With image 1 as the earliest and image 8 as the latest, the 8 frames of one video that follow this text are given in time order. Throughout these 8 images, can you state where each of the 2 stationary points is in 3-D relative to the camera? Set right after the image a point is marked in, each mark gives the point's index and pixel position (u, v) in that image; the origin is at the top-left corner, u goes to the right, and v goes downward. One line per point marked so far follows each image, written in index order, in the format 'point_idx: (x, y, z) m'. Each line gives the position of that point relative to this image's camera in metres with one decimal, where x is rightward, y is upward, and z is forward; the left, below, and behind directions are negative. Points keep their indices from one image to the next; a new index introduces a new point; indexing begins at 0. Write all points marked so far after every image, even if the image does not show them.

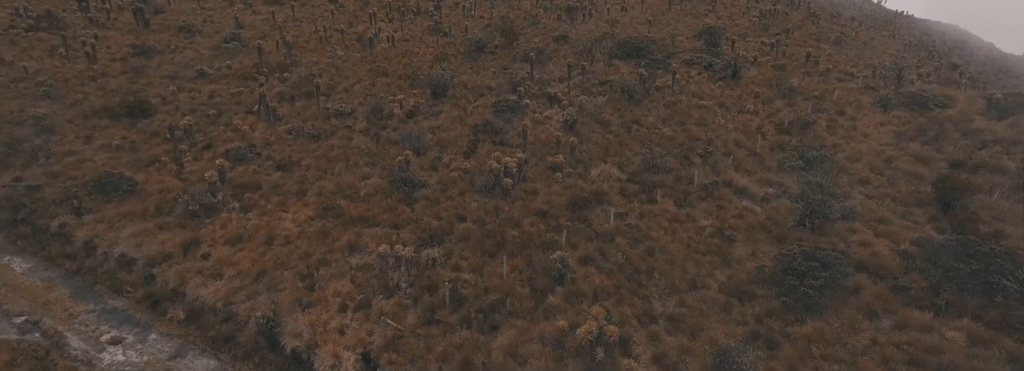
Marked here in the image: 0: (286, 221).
0: (-7.1, -1.1, +17.6) m
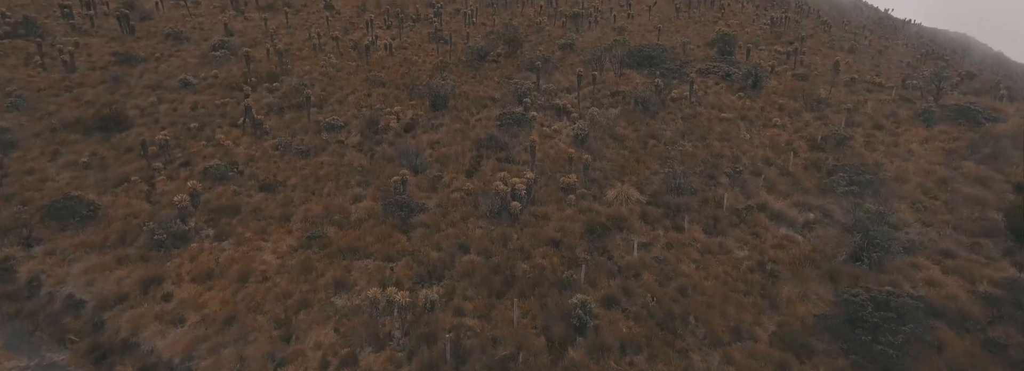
0: (-6.8, -1.8, +15.5) m
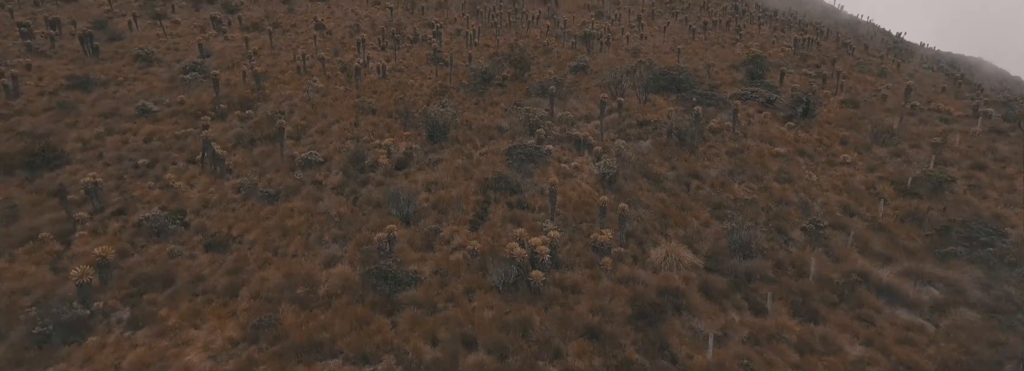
0: (-6.3, -3.2, +11.2) m
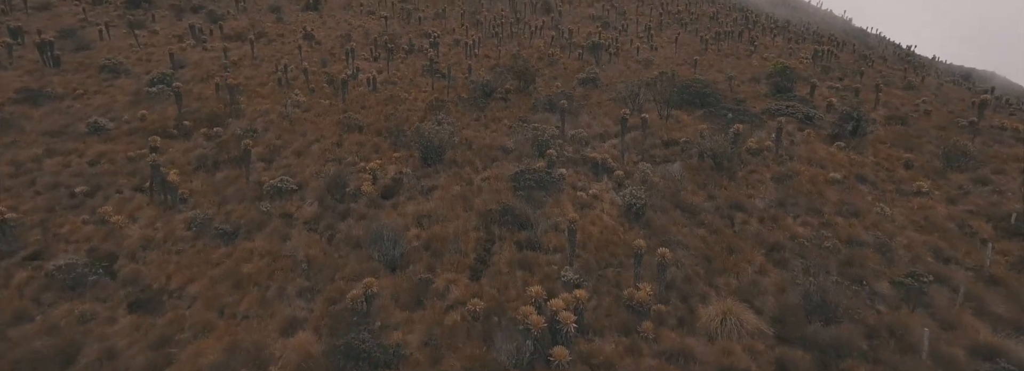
0: (-6.1, -4.0, +7.8) m
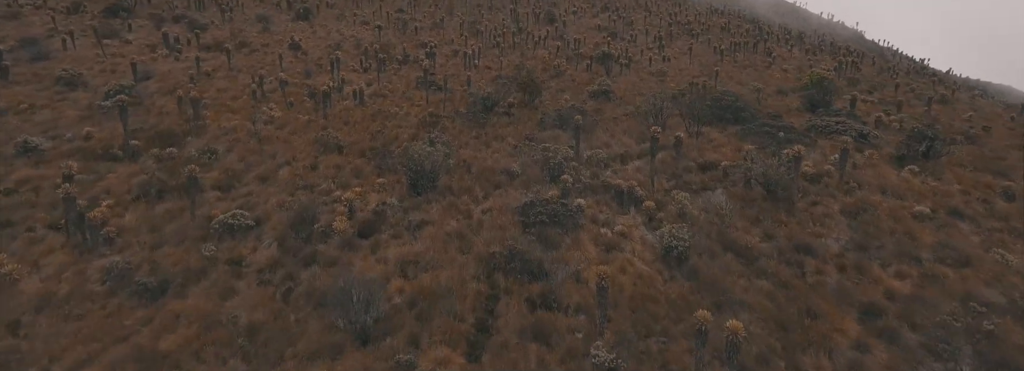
0: (-5.9, -4.7, +4.2) m
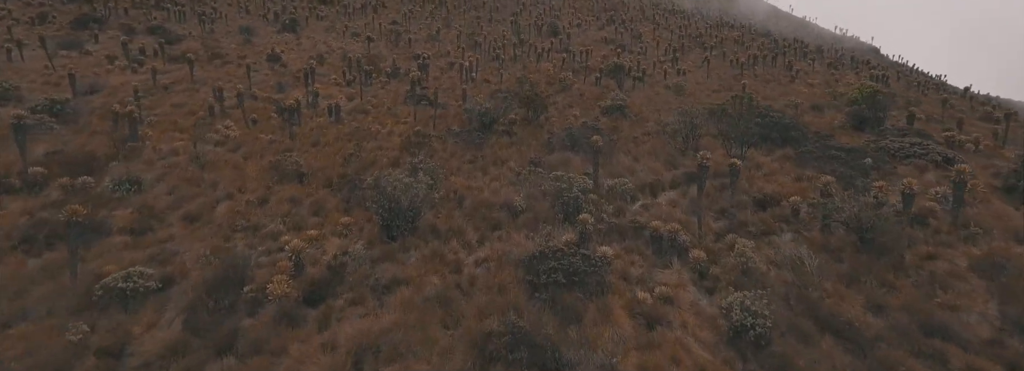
0: (-5.8, -5.3, 0.0) m
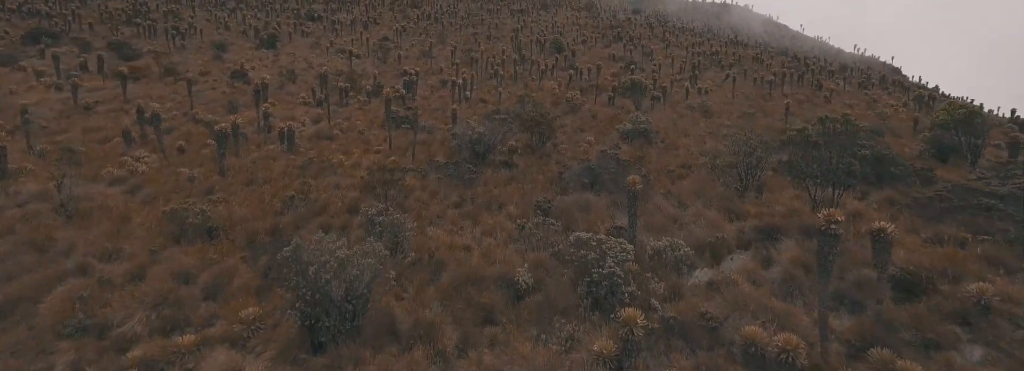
0: (-5.8, -5.9, -5.4) m
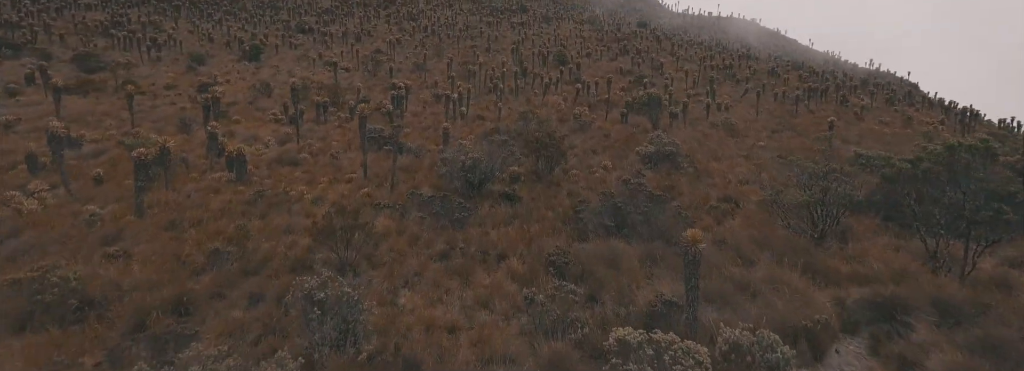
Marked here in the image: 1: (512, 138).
0: (-5.7, -6.3, -9.2) m
1: (0.0, +1.6, +19.2) m
